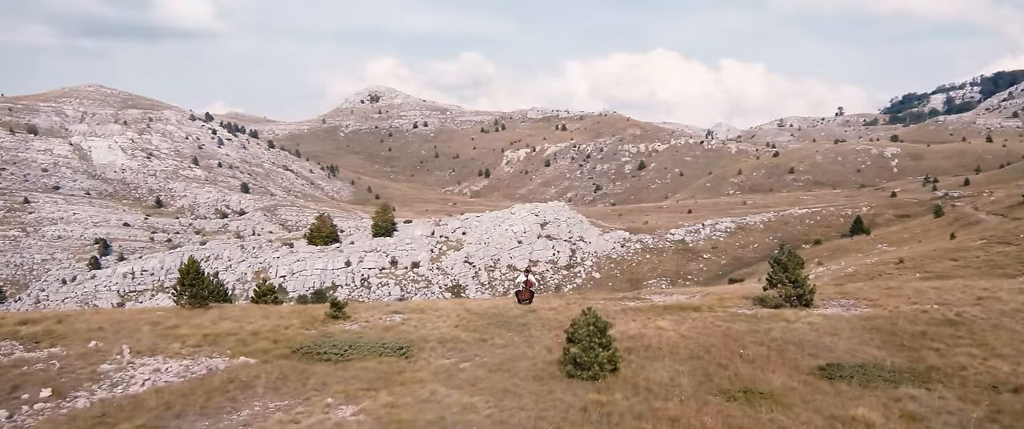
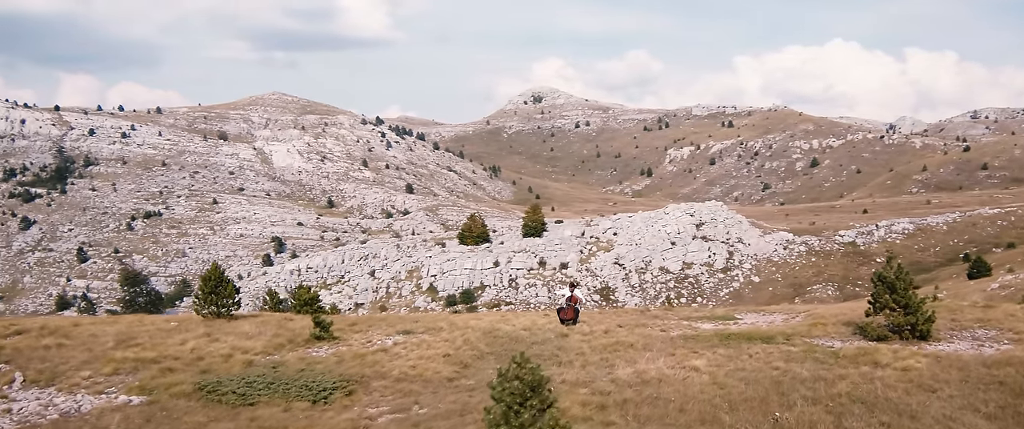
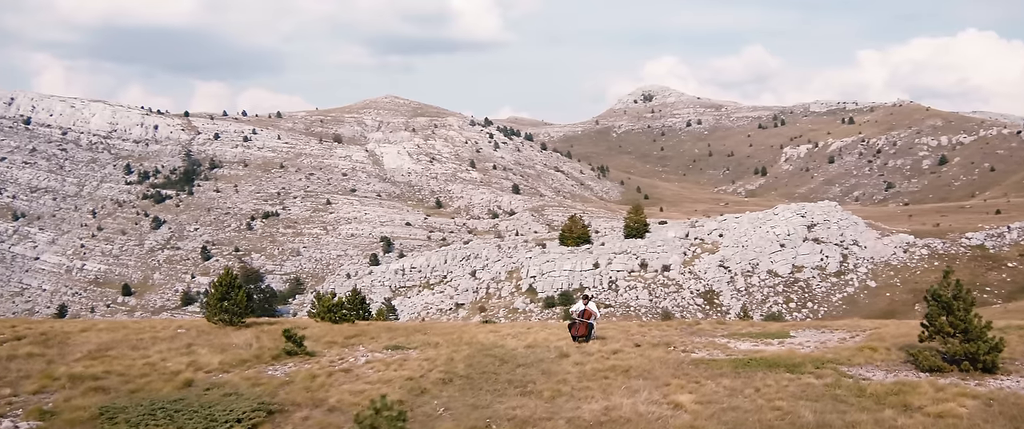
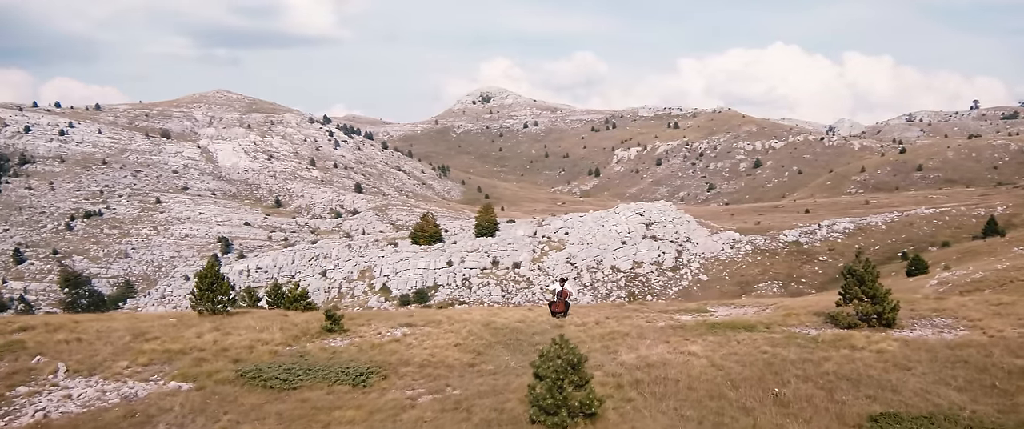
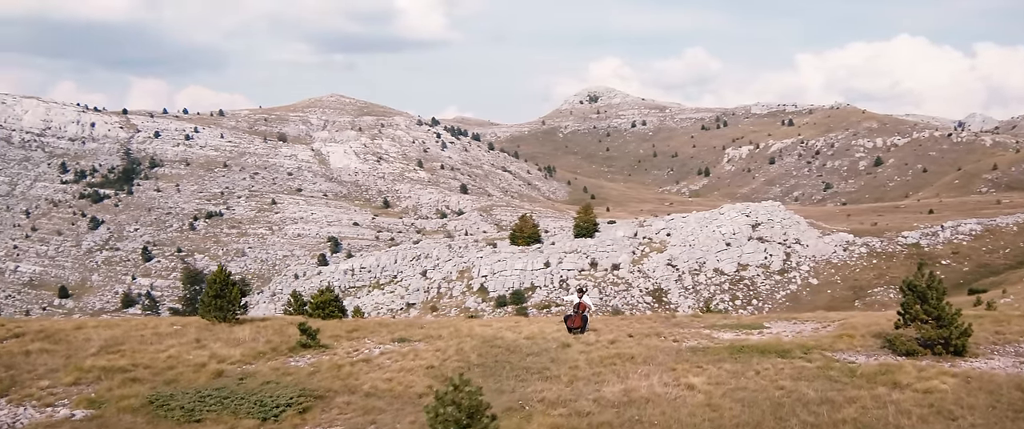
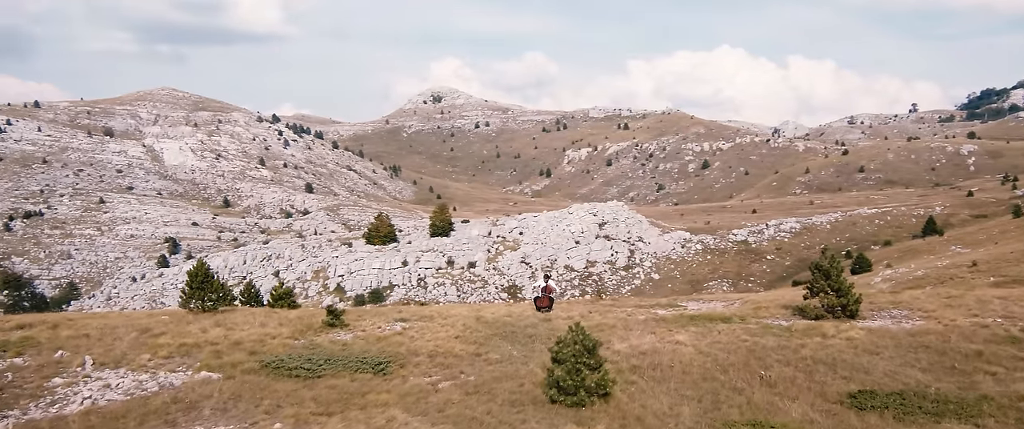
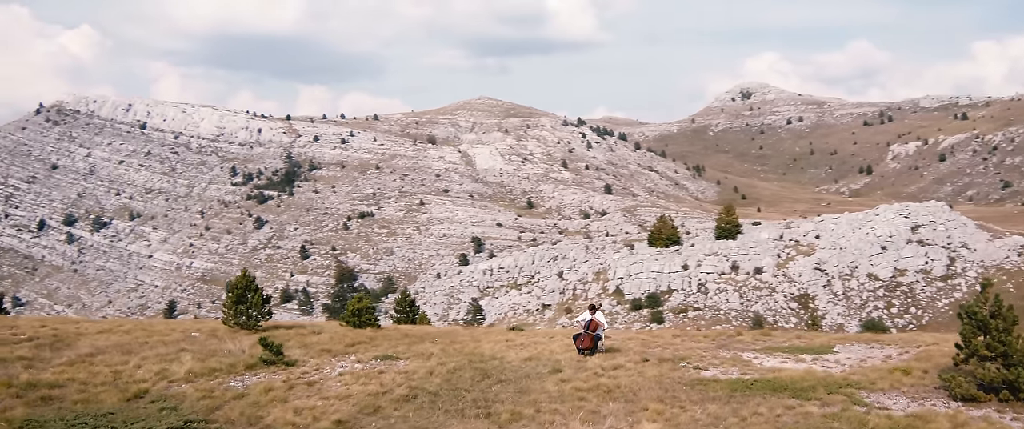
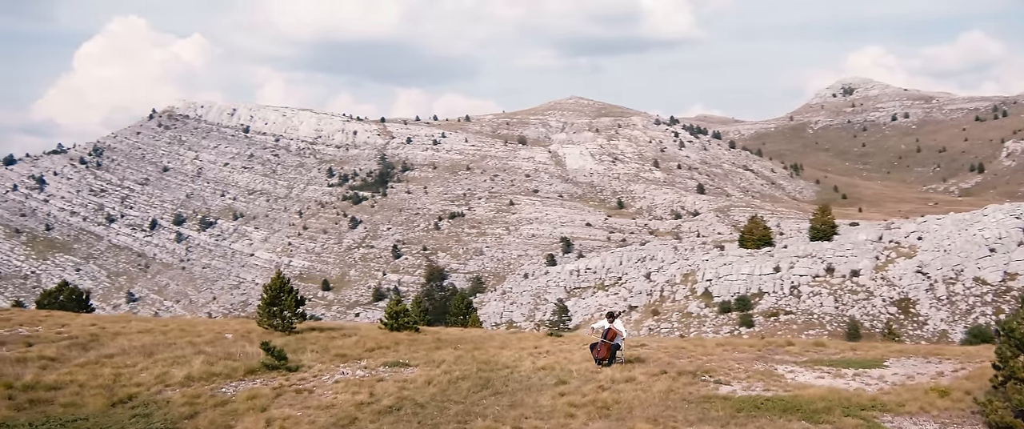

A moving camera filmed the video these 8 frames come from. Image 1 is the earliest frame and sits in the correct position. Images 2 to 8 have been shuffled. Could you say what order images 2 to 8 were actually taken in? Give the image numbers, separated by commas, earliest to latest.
6, 4, 2, 5, 3, 7, 8
